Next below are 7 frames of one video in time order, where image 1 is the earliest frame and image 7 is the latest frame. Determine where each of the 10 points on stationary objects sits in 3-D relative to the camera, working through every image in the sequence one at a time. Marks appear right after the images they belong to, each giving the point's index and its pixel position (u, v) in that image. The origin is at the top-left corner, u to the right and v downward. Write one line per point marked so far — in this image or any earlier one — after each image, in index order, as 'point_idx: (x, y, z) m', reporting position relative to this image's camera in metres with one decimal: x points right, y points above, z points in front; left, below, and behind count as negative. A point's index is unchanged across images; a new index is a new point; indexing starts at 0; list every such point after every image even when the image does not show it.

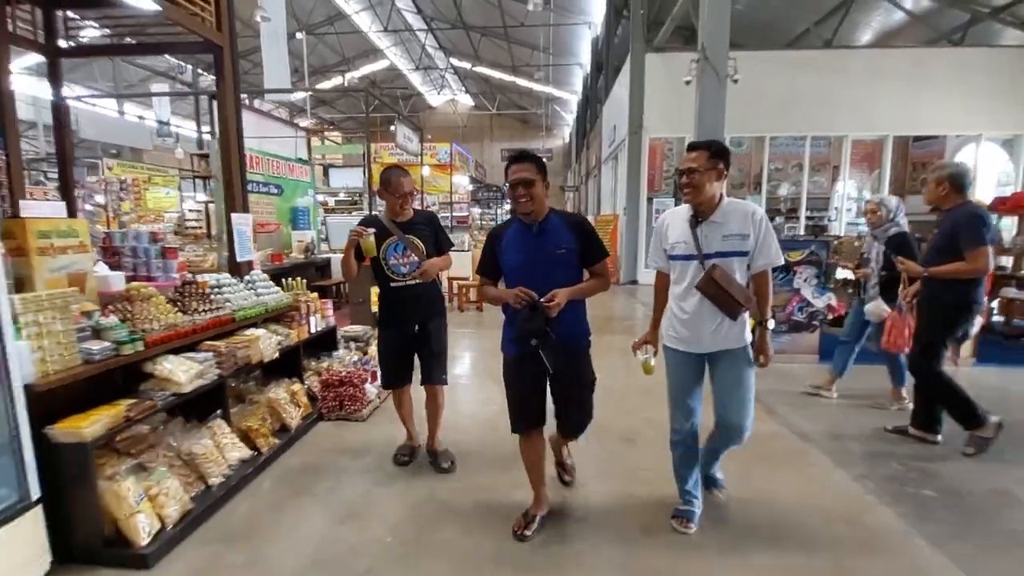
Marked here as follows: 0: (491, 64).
0: (-0.8, +8.7, +19.5) m
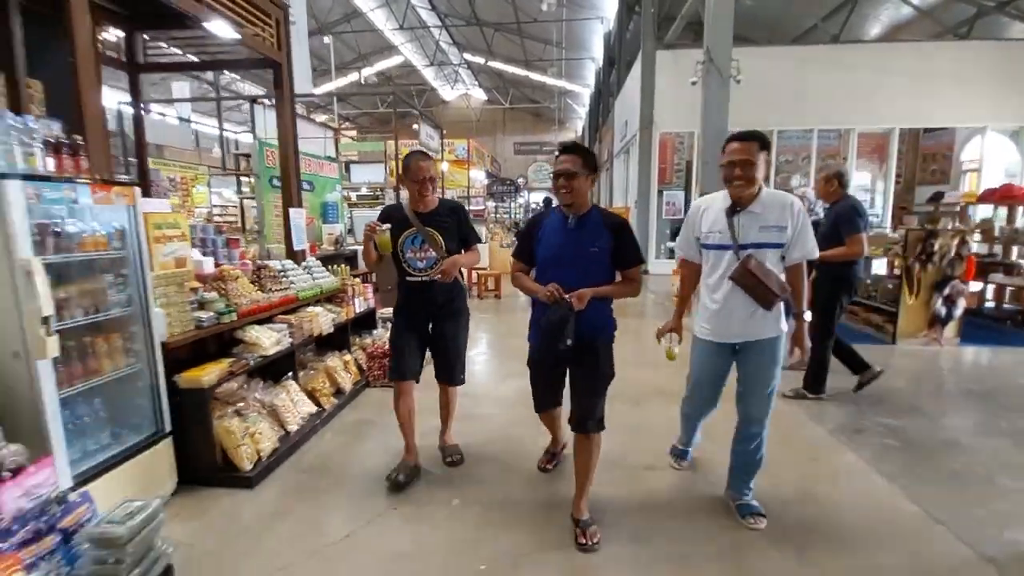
0: (-0.3, +9.1, +19.8) m
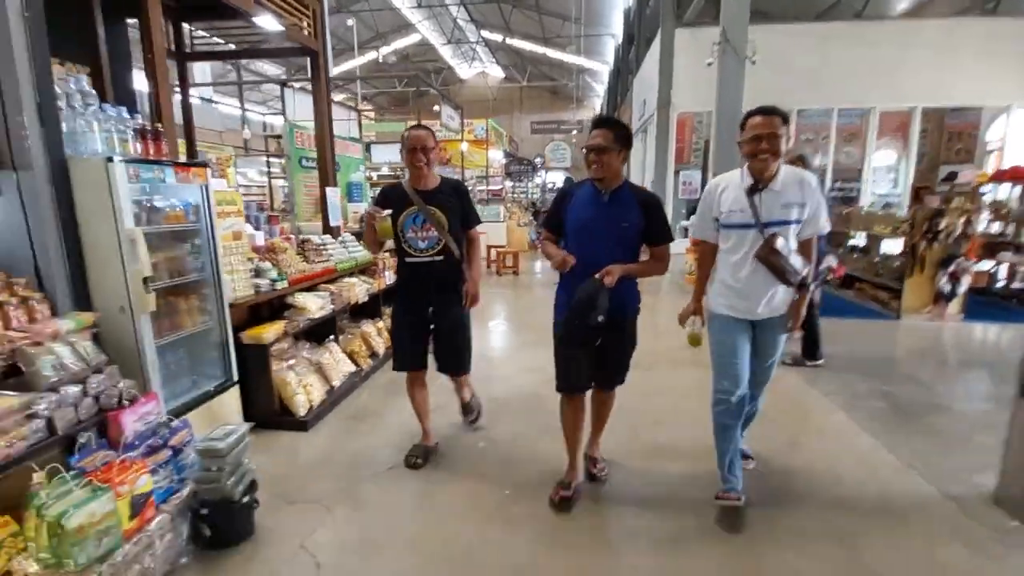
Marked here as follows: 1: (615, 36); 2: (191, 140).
0: (+0.4, +9.9, +19.7) m
1: (+4.0, +9.8, +19.6) m
2: (-2.7, +1.2, +4.2) m
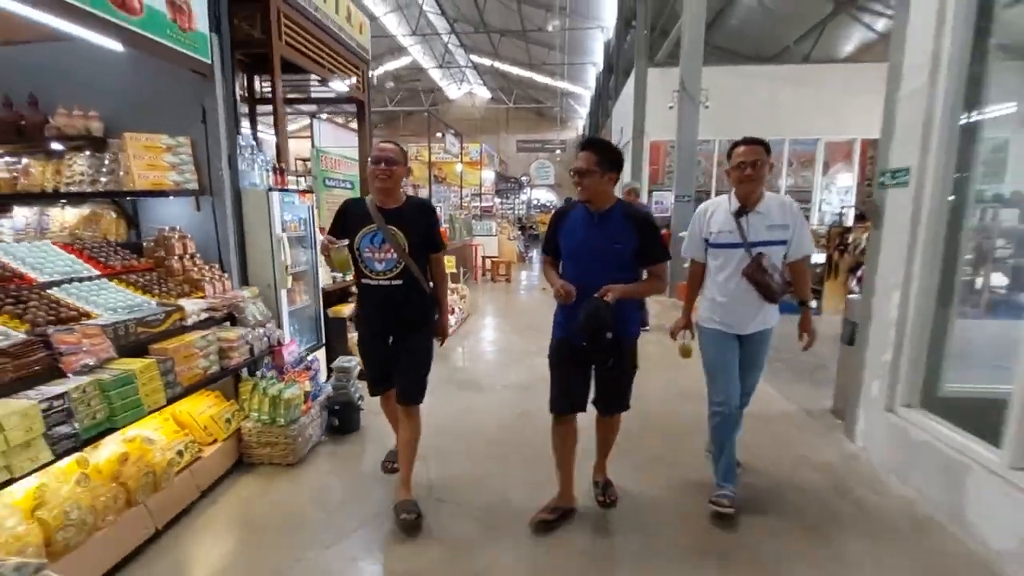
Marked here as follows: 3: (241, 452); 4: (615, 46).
0: (-0.1, +9.4, +21.1) m
1: (+3.5, +9.3, +21.1) m
2: (-2.6, +1.3, +5.2) m
3: (-1.3, -0.8, +2.5) m
4: (+3.5, +8.2, +17.3) m
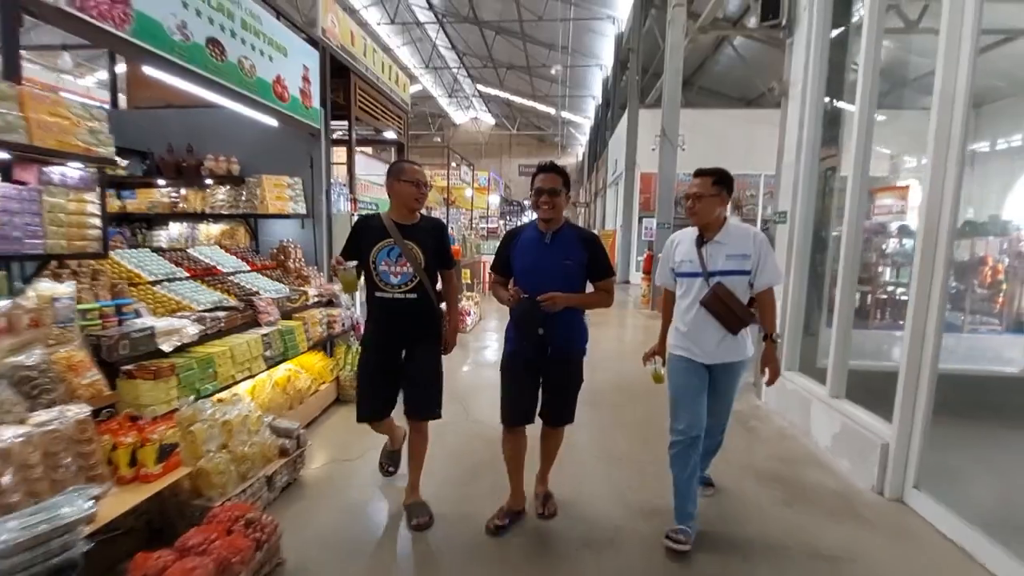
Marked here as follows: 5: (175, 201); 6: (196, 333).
0: (+0.1, +8.7, +22.7) m
1: (+3.7, +8.5, +22.7) m
2: (-2.5, +1.2, +6.5) m
3: (-1.3, -0.8, +3.7) m
4: (+3.7, +7.6, +18.8) m
5: (-2.6, +0.7, +3.9) m
6: (-1.5, -0.2, +2.4) m
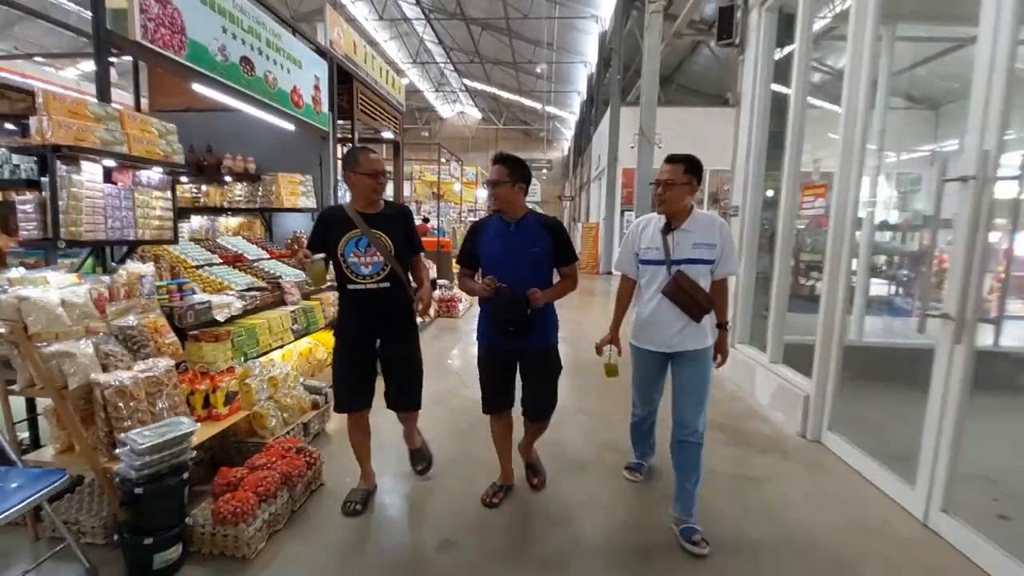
0: (-0.5, +9.0, +23.1) m
1: (+3.1, +8.9, +23.2) m
2: (-2.7, +1.4, +6.9) m
3: (-1.3, -0.6, +4.2) m
4: (+3.2, +7.9, +19.3) m
5: (-2.7, +0.8, +4.4) m
6: (-1.5, -0.1, +2.9) m
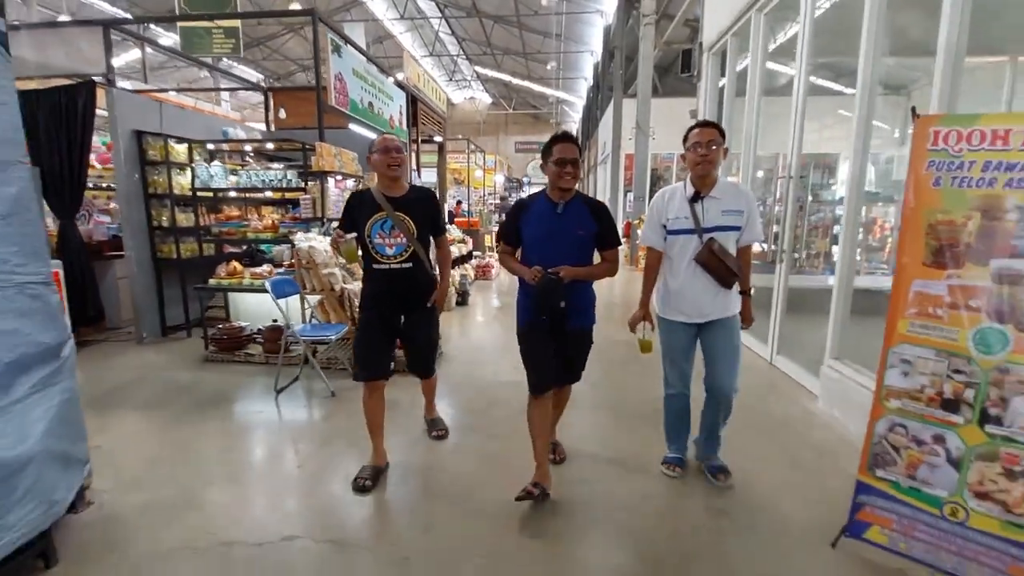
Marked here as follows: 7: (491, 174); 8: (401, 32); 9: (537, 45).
0: (0.0, +10.2, +24.7) m
1: (+3.6, +10.1, +24.7) m
2: (-2.3, +1.9, +8.9) m
3: (-1.0, -0.2, +6.2) m
4: (+3.7, +9.0, +20.9) m
5: (-2.3, +1.2, +6.3) m
6: (-1.2, +0.3, +4.8) m
7: (-0.7, +3.6, +16.2) m
8: (-4.1, +9.4, +19.1) m
9: (+1.0, +9.4, +20.0) m
